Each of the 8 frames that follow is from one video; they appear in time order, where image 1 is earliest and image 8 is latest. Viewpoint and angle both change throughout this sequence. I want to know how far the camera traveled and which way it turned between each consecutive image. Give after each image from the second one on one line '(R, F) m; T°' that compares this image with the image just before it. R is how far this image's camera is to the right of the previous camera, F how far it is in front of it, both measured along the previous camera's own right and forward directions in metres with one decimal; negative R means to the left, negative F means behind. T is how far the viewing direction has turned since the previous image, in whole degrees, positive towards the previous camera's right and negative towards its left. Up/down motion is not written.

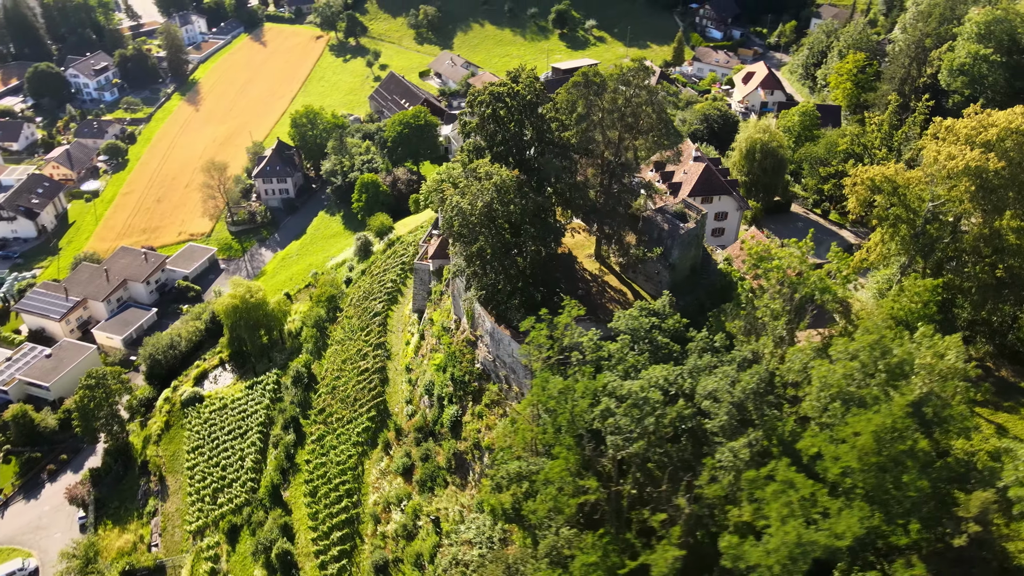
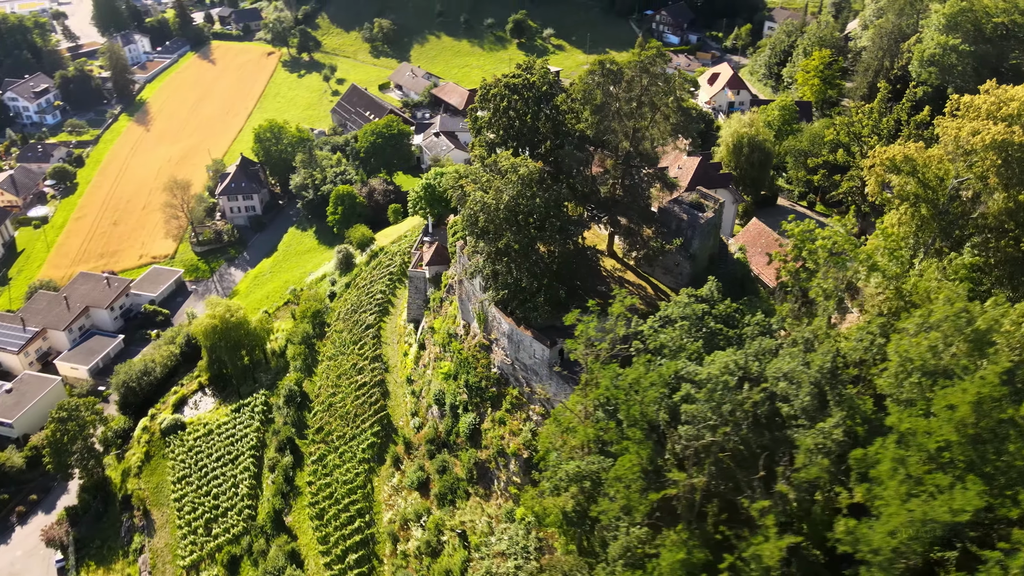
(-2.8, +1.1) m; +4°
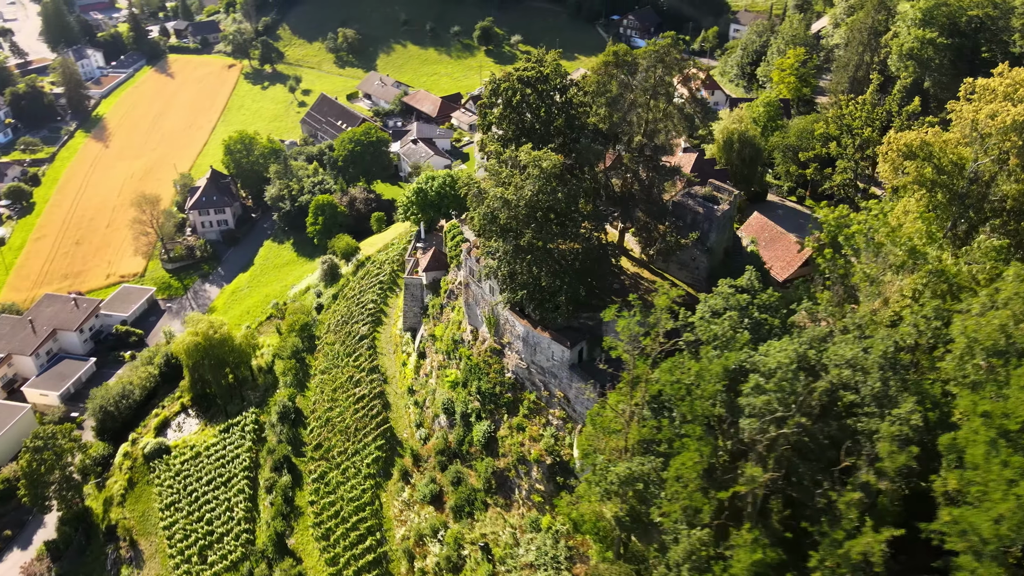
(-2.1, +1.1) m; +3°
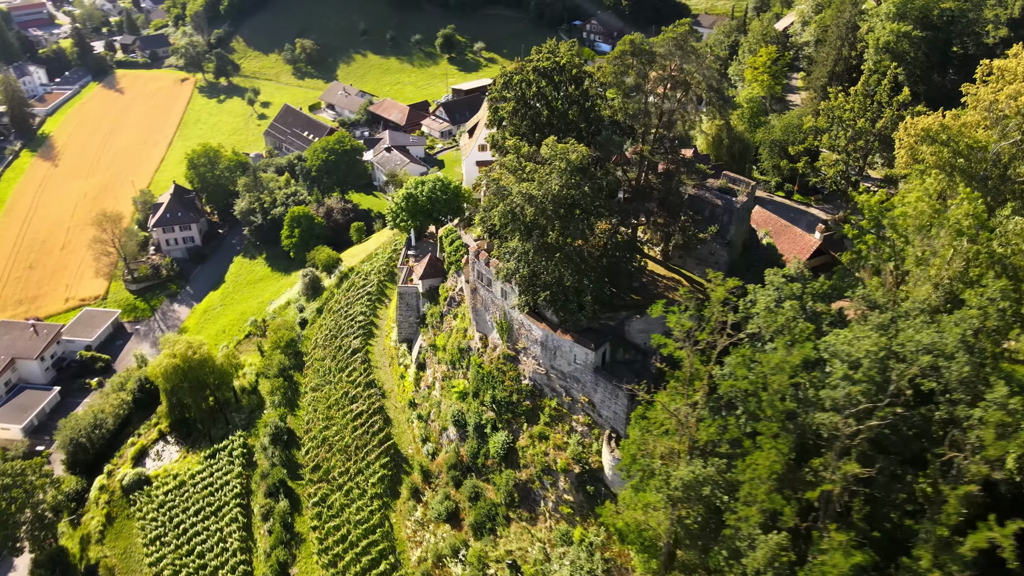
(-2.3, +1.4) m; +3°
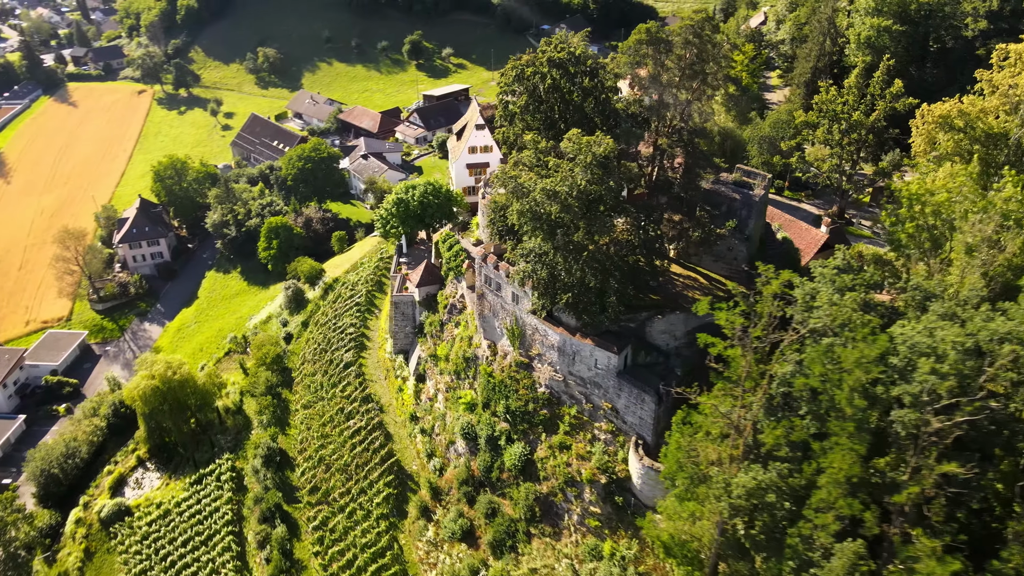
(-1.9, +1.4) m; +3°
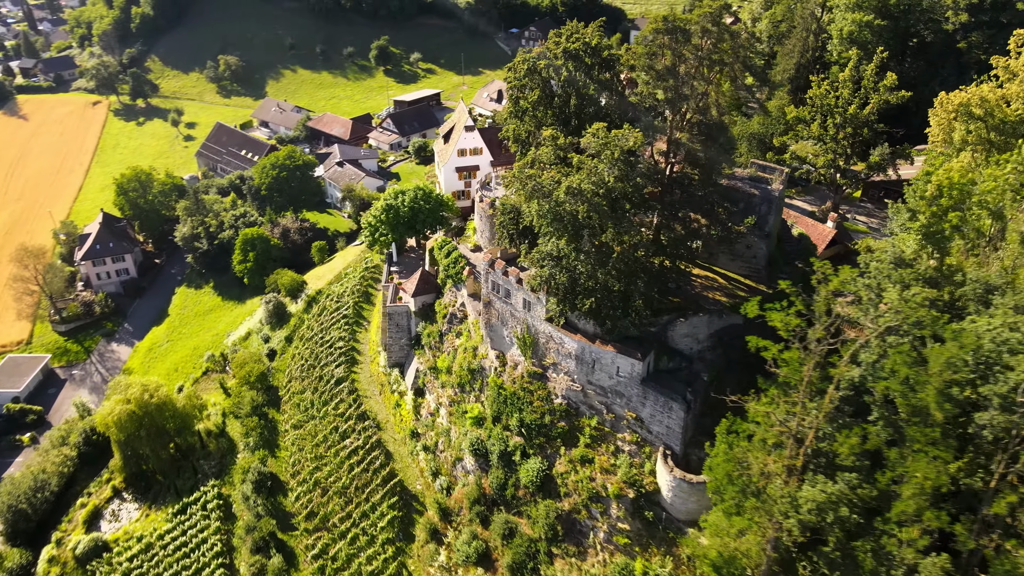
(-1.7, +1.5) m; +3°
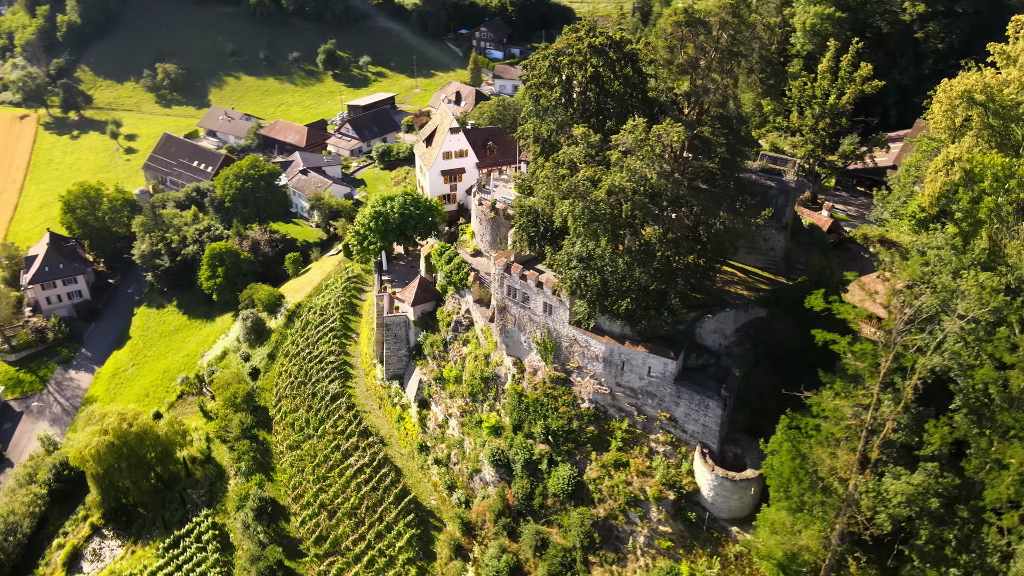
(-2.8, +0.9) m; +5°
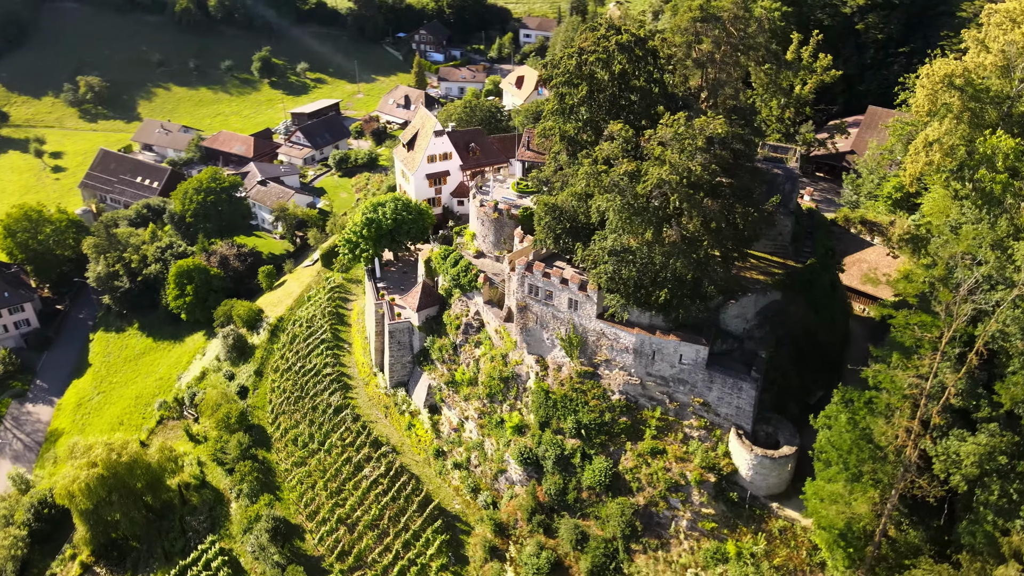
(-3.4, +0.1) m; +6°
